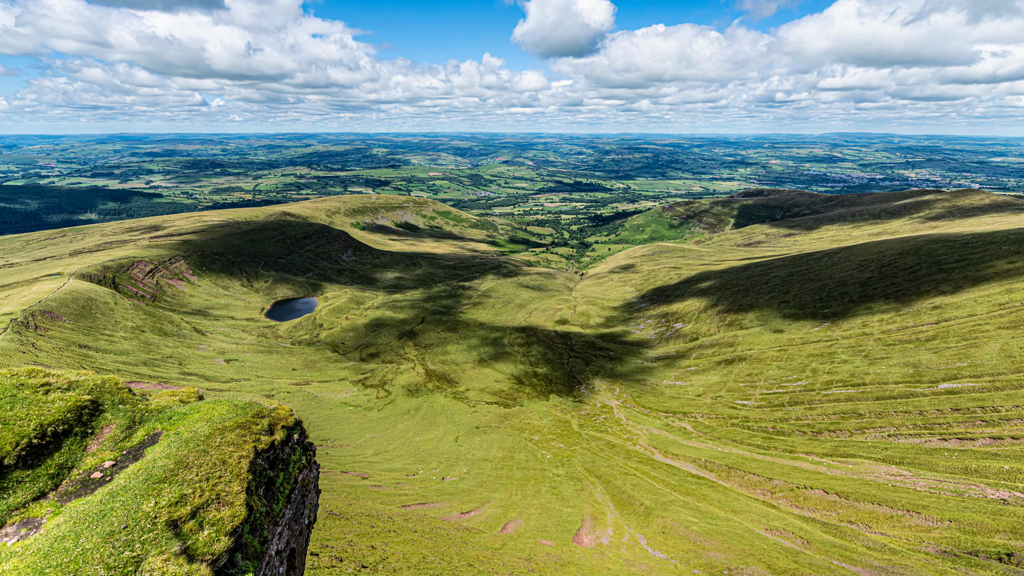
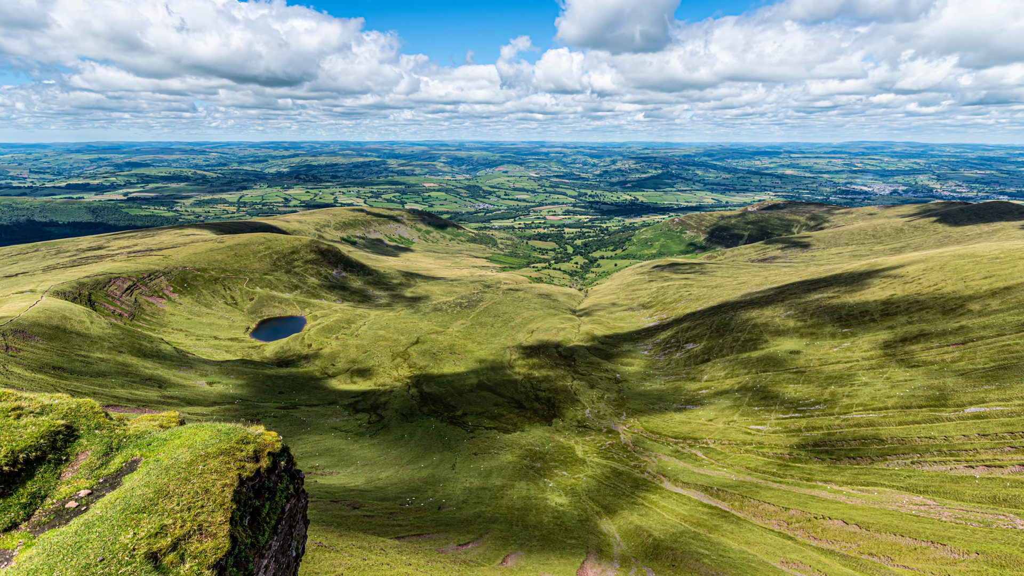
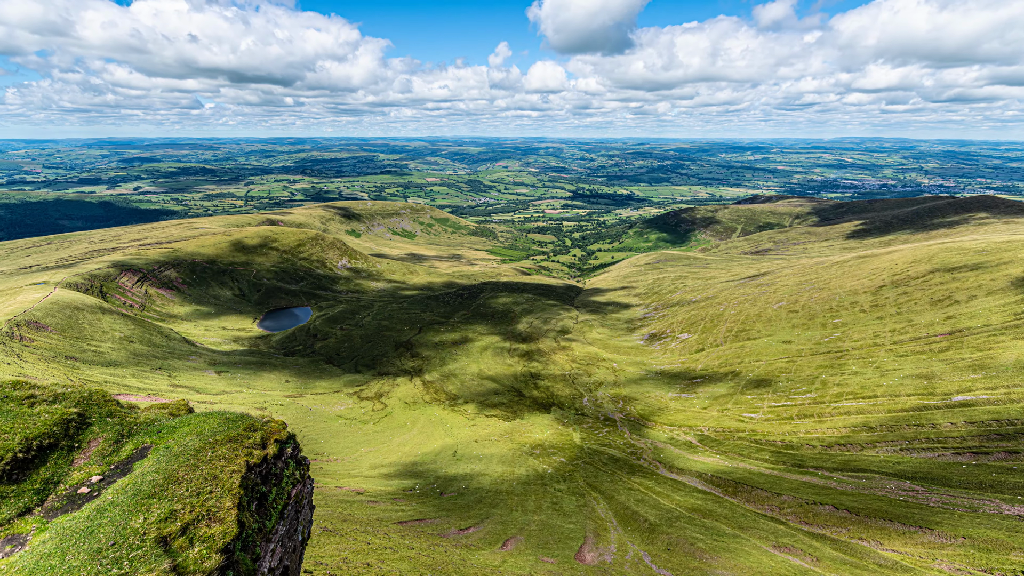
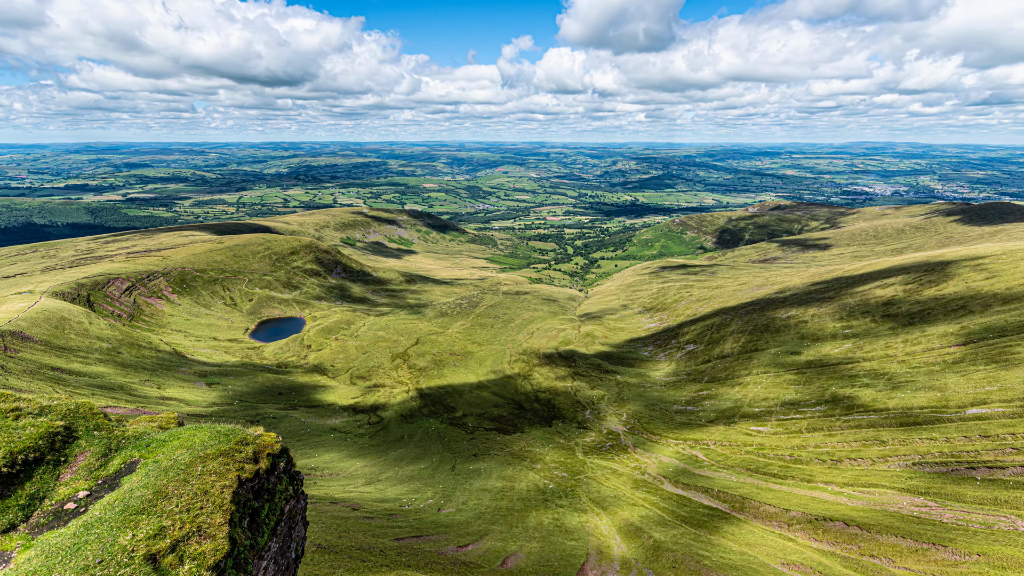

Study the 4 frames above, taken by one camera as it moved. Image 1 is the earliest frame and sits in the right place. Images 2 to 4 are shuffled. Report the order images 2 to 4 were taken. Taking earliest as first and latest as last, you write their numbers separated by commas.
3, 2, 4
